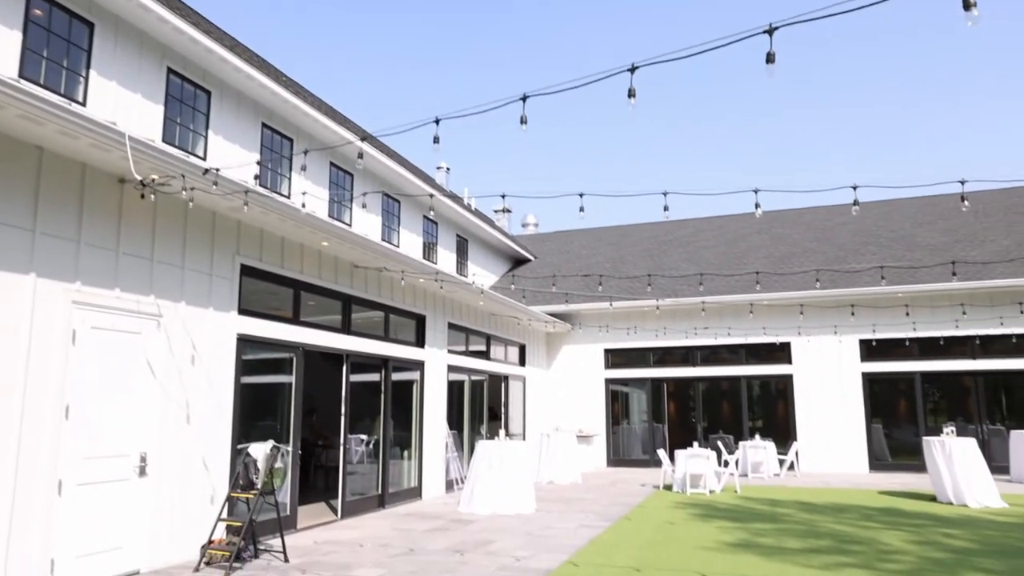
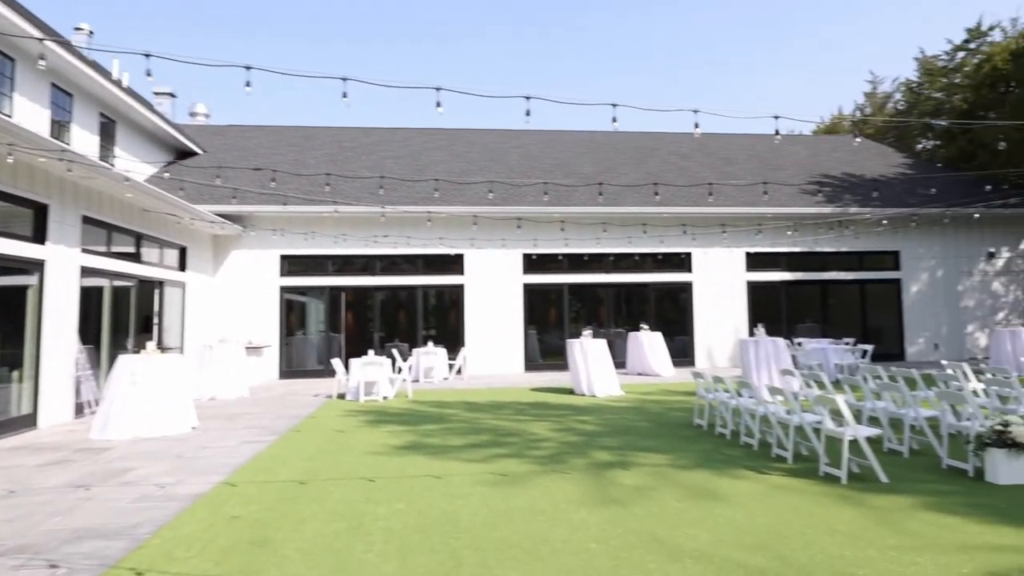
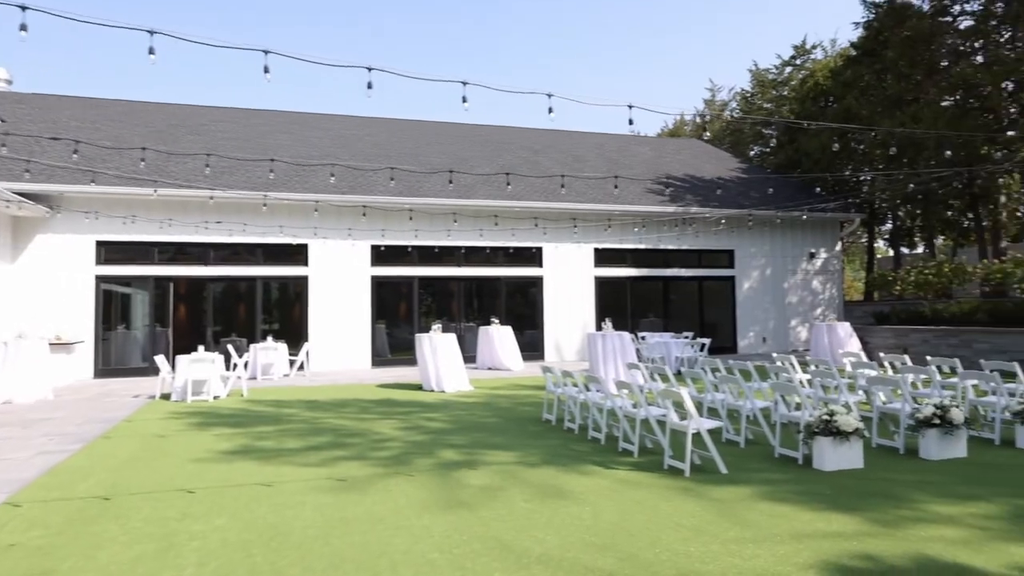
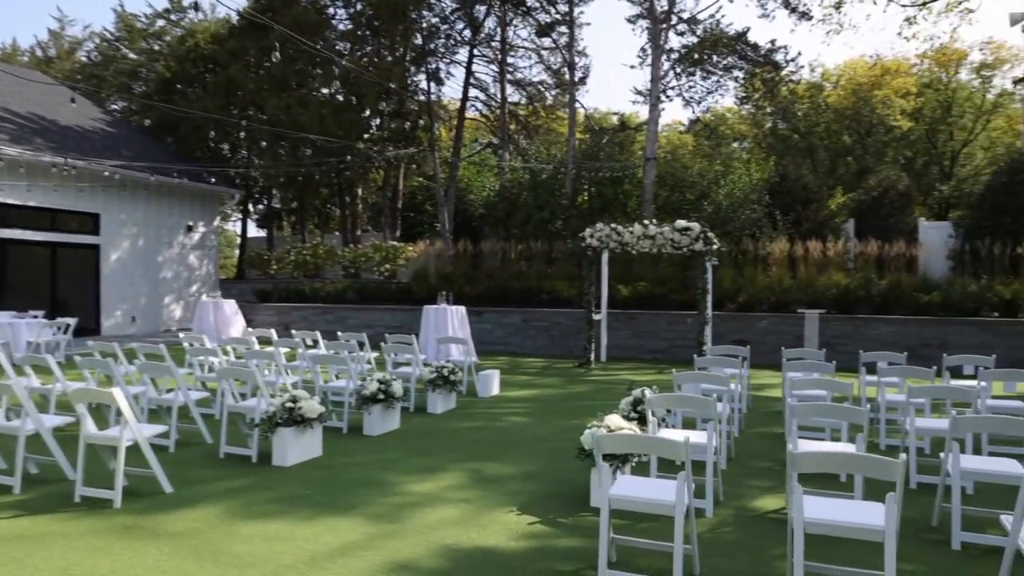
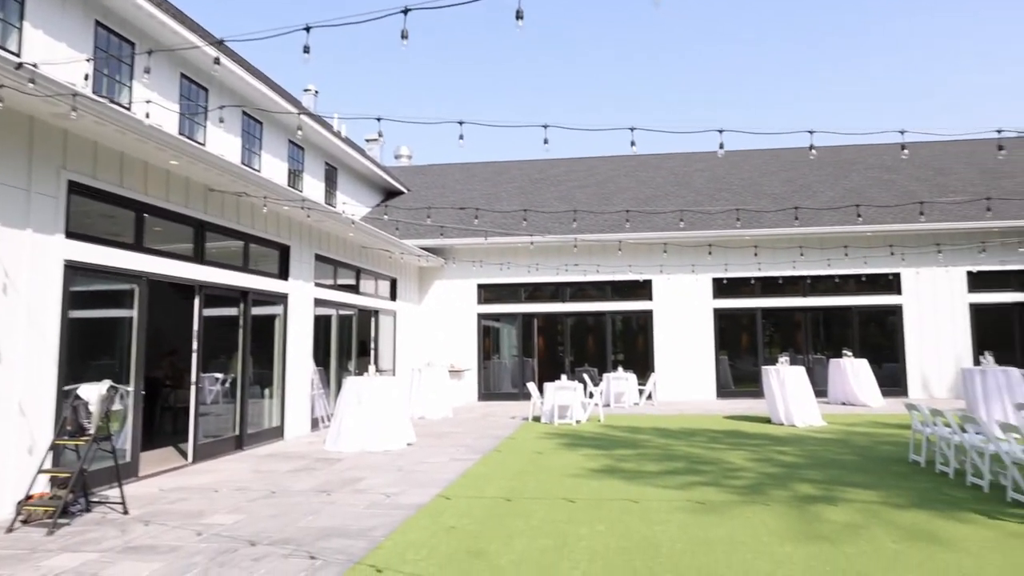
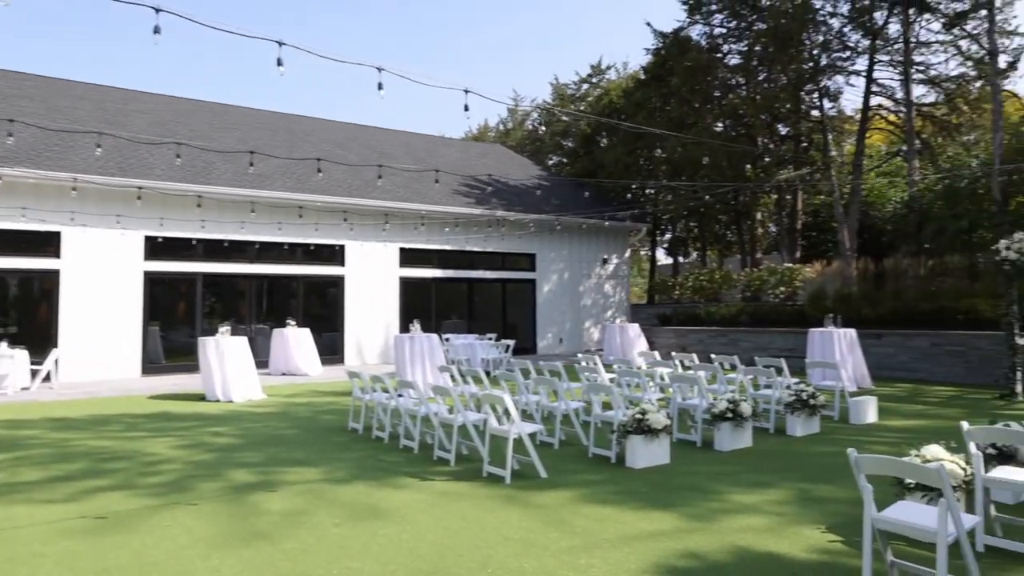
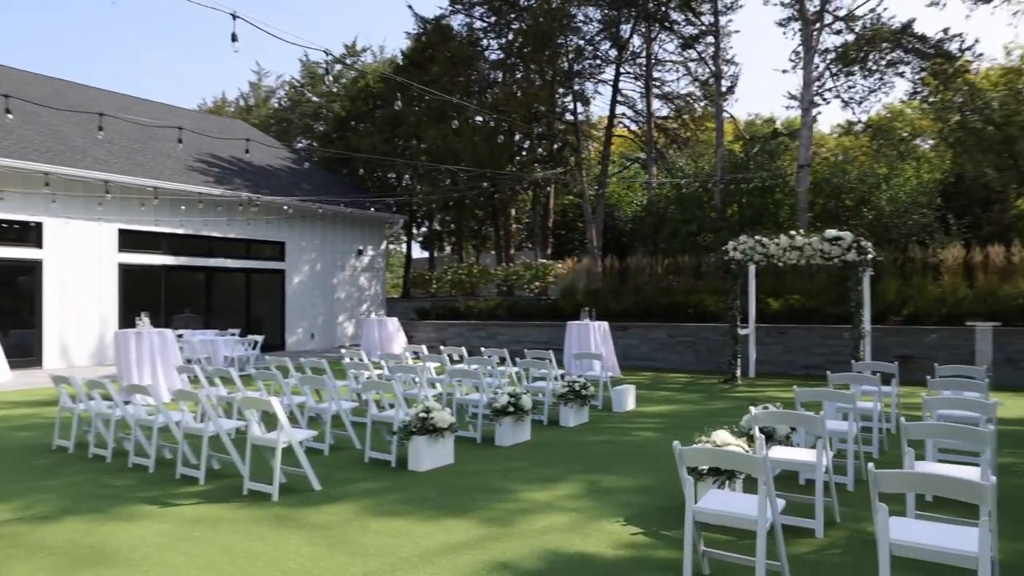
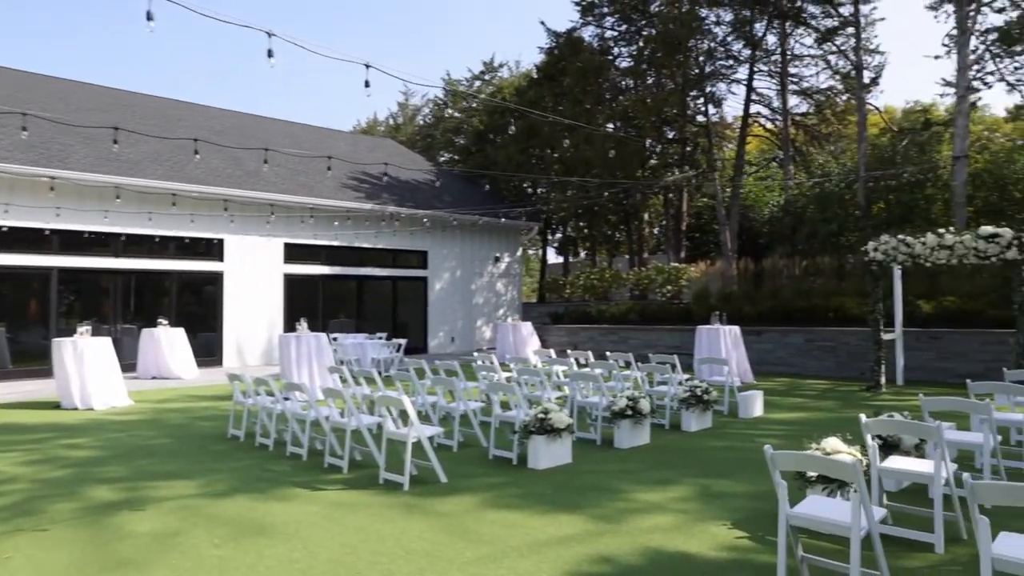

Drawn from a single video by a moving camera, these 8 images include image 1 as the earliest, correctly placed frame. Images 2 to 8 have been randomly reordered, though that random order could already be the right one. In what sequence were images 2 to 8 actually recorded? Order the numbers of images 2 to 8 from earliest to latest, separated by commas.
5, 2, 3, 6, 8, 7, 4
